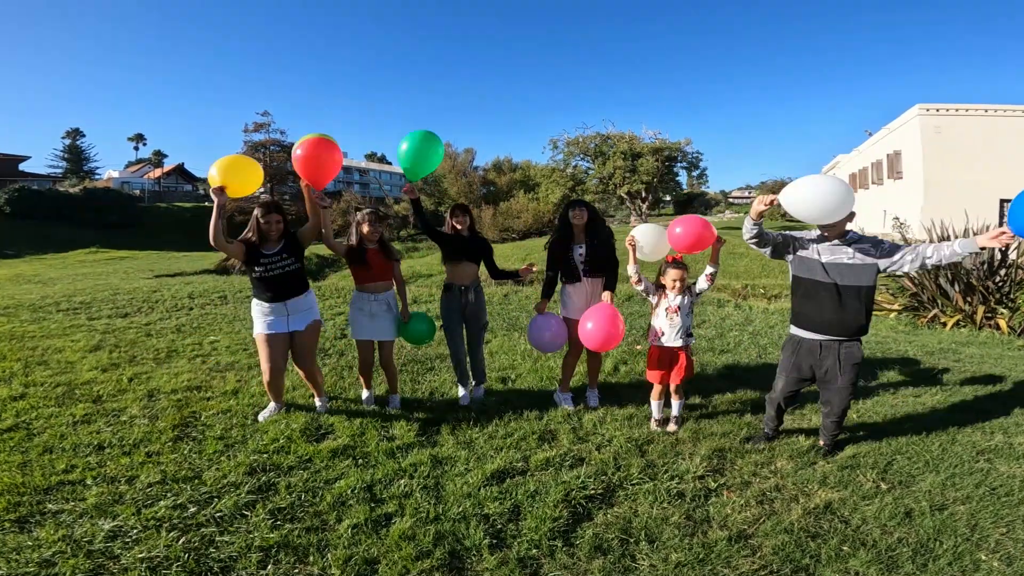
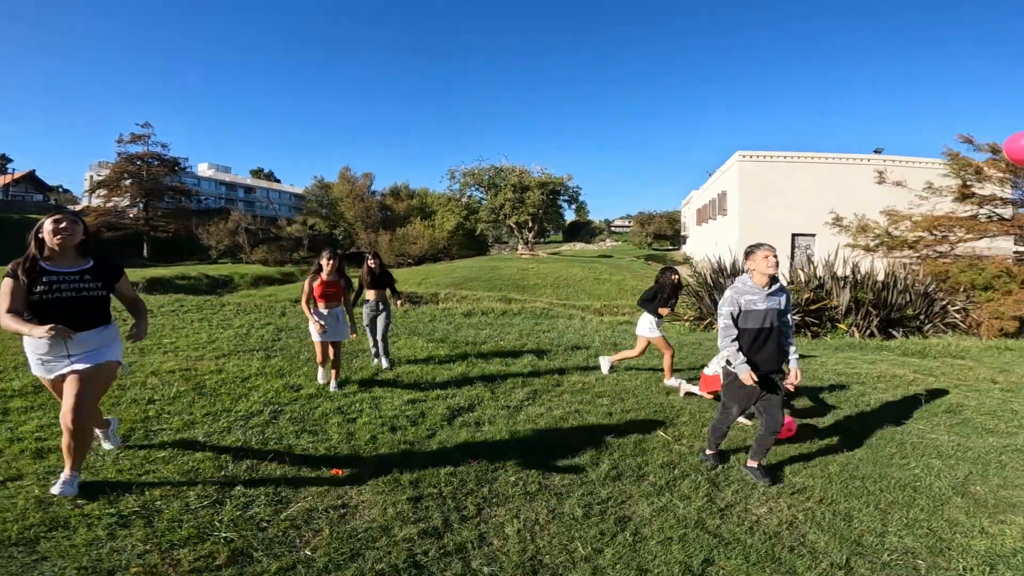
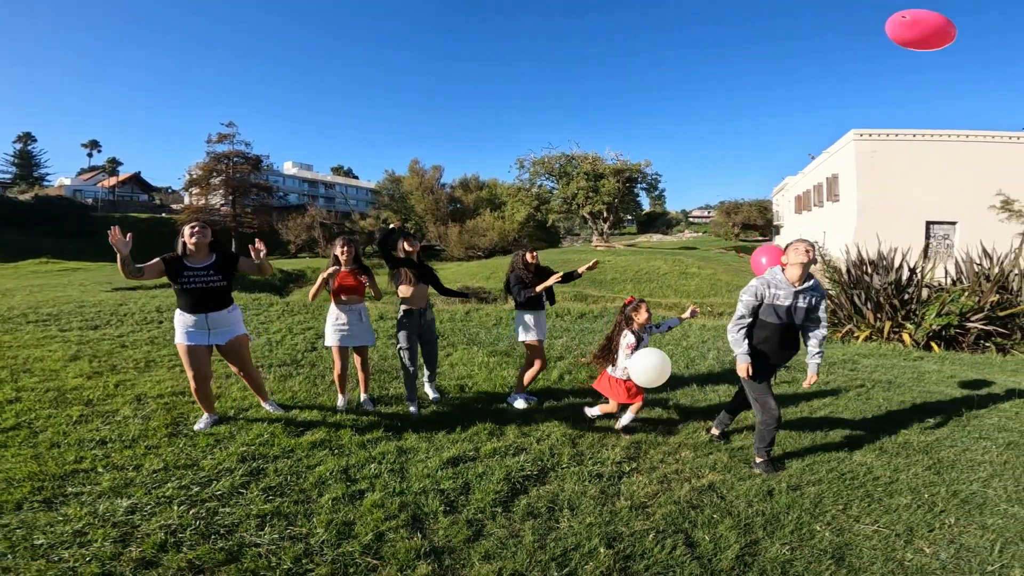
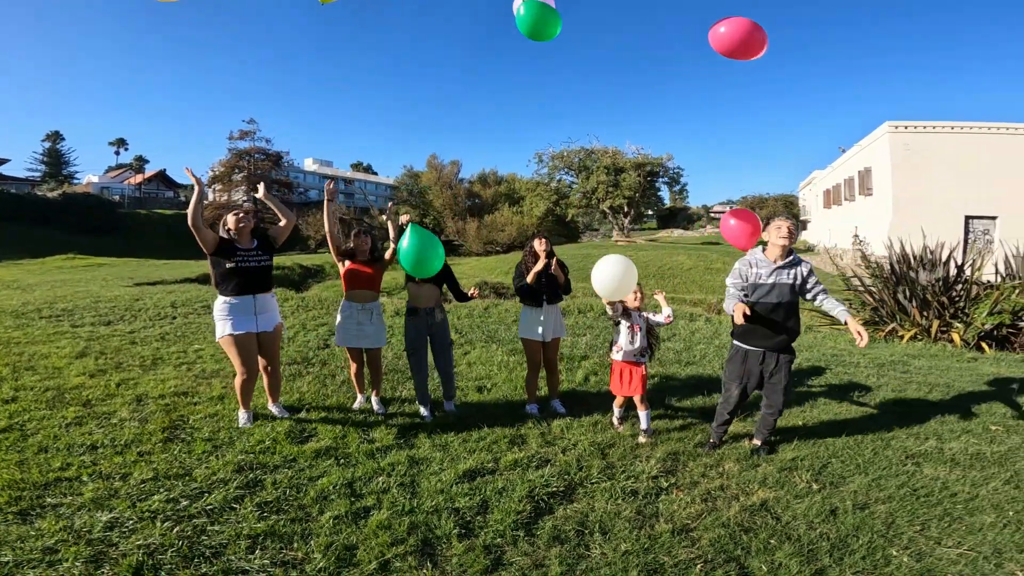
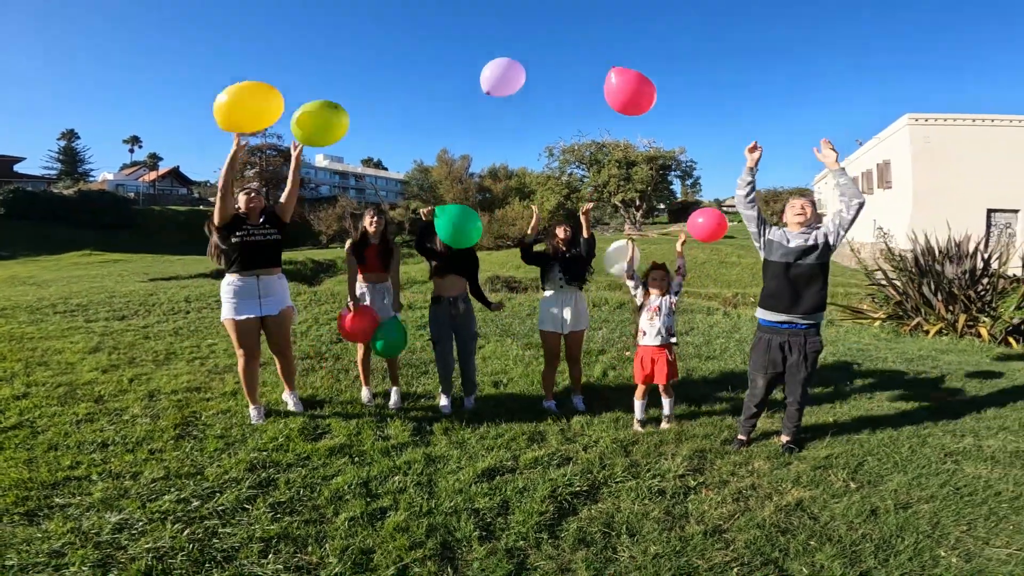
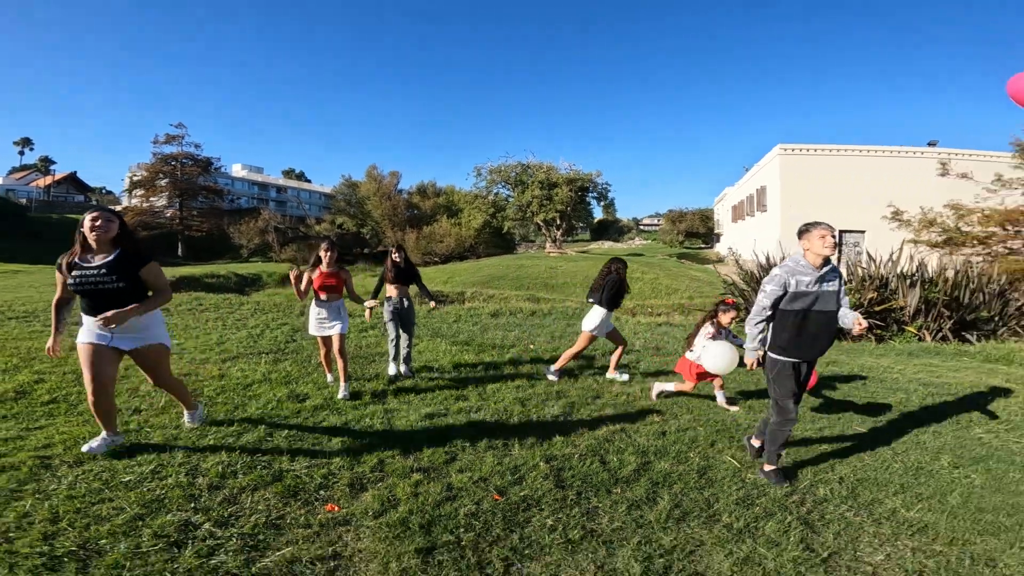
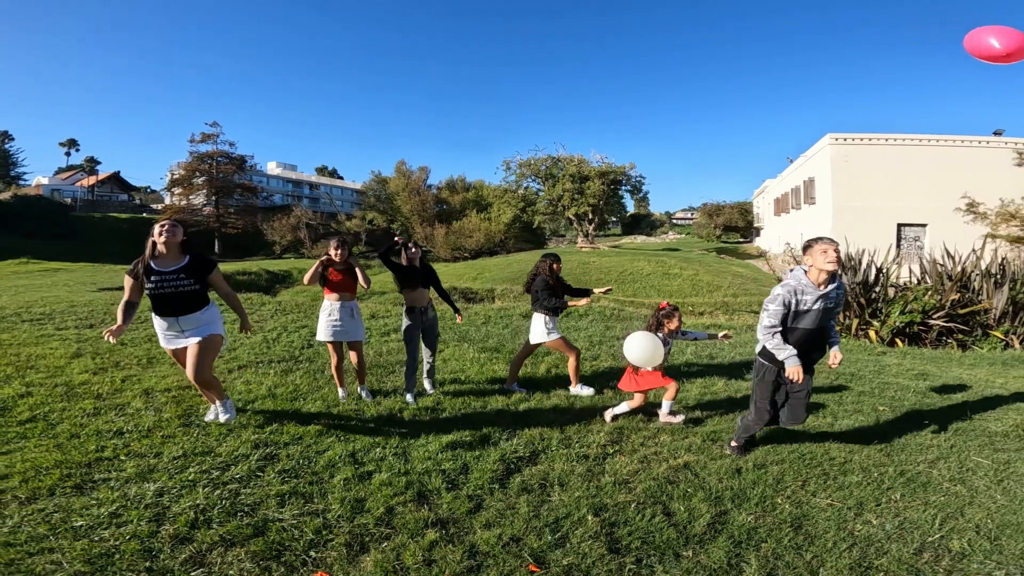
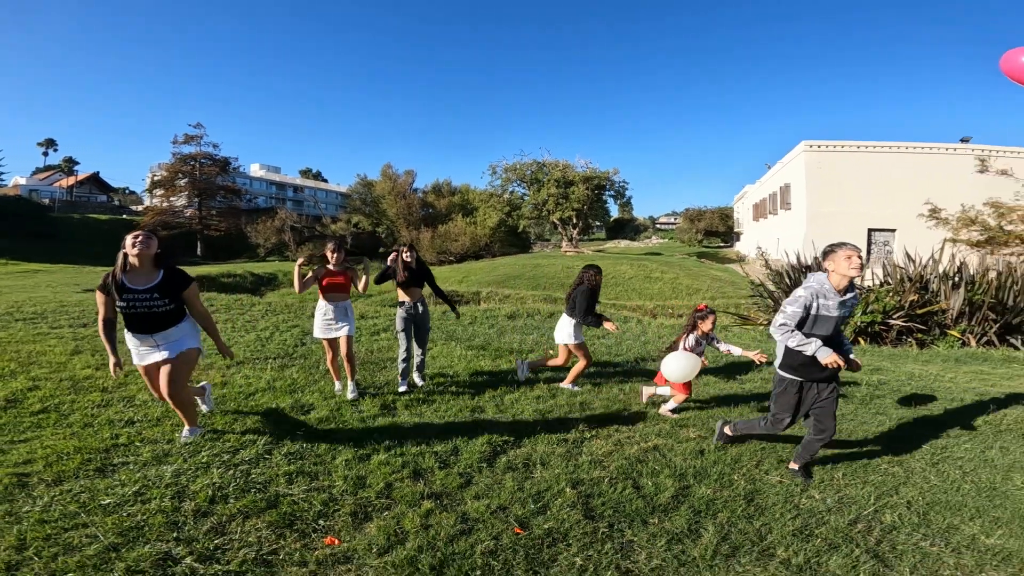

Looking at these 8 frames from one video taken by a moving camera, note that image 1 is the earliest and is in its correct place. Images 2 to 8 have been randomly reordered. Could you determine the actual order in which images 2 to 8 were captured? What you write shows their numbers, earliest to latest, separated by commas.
5, 4, 3, 7, 8, 6, 2
